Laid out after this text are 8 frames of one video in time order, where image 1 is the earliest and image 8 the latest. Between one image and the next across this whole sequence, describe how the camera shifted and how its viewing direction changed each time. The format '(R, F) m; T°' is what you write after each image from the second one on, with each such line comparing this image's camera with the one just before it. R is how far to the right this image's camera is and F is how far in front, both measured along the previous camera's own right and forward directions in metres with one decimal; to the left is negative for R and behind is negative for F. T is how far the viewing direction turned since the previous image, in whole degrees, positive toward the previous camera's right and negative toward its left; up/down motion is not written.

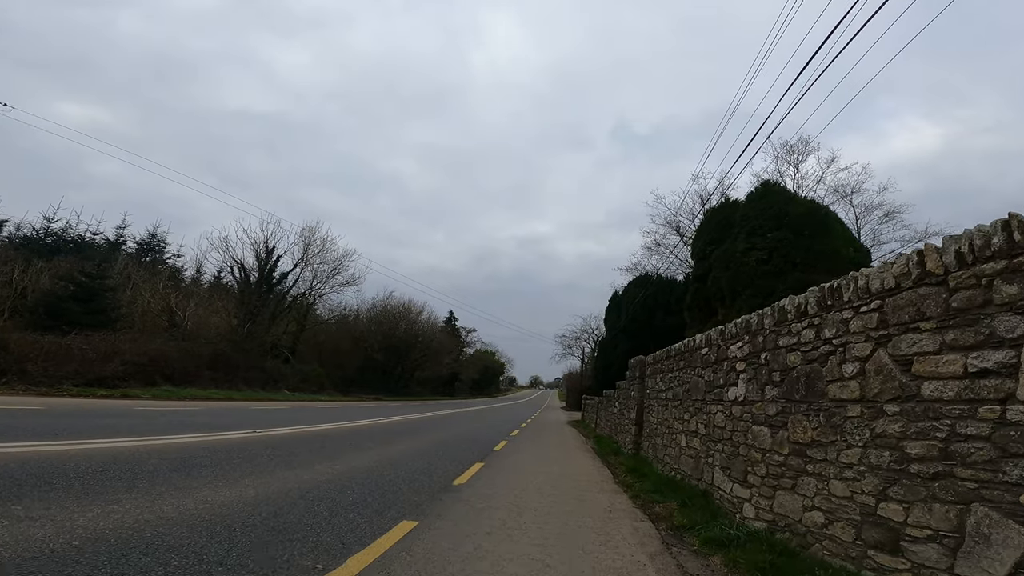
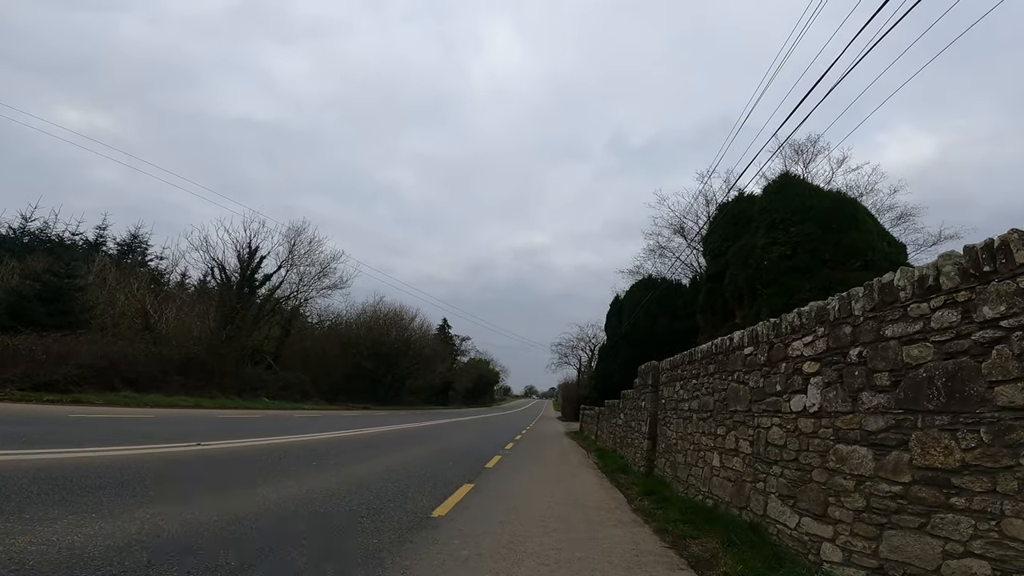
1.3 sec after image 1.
(0.0, +1.7) m; 0°
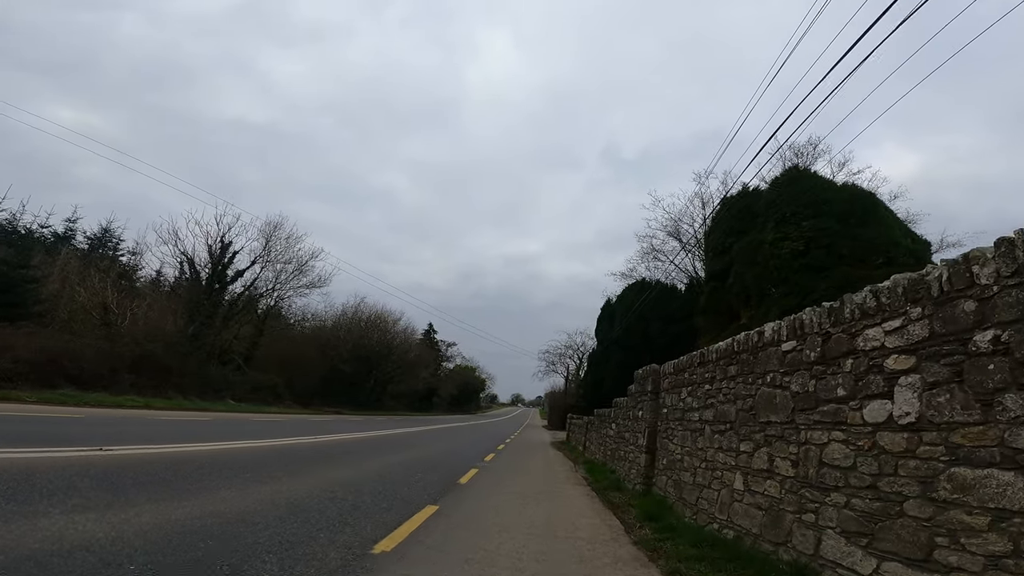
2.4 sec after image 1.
(+0.1, +1.5) m; +1°
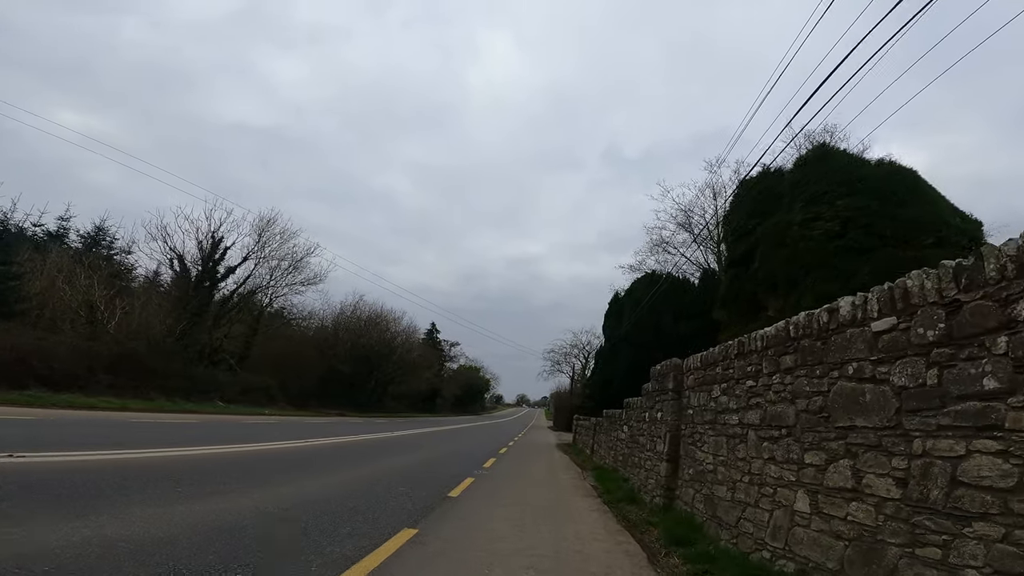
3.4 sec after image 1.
(+0.1, +1.4) m; 0°
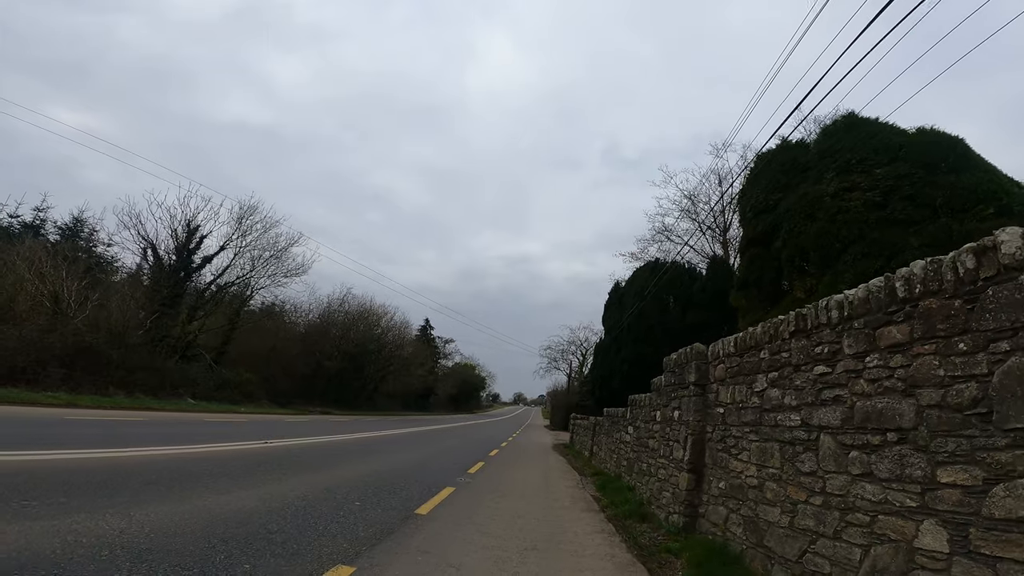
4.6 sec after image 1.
(+0.1, +1.7) m; 0°
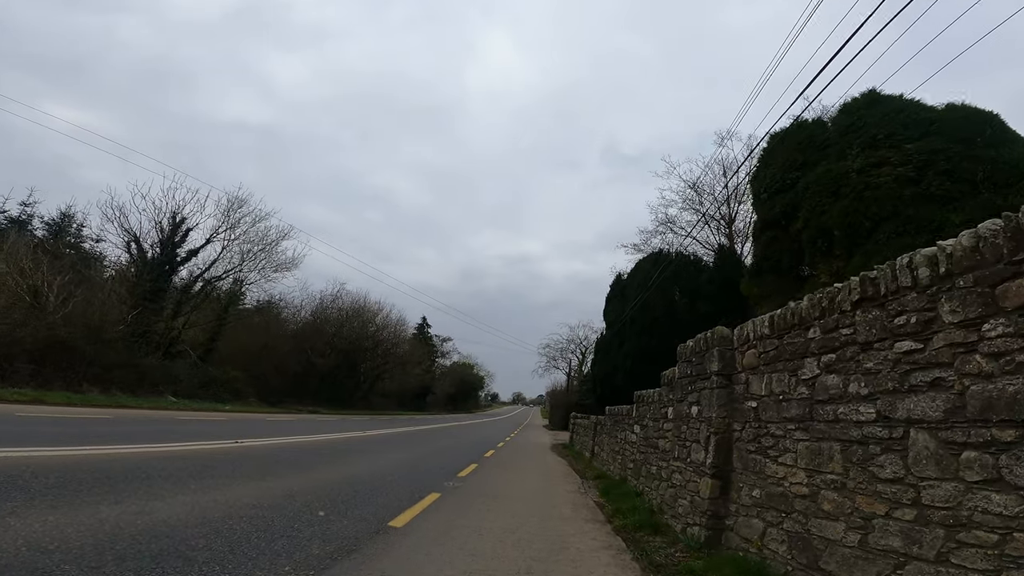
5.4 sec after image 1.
(+0.1, +1.0) m; 0°
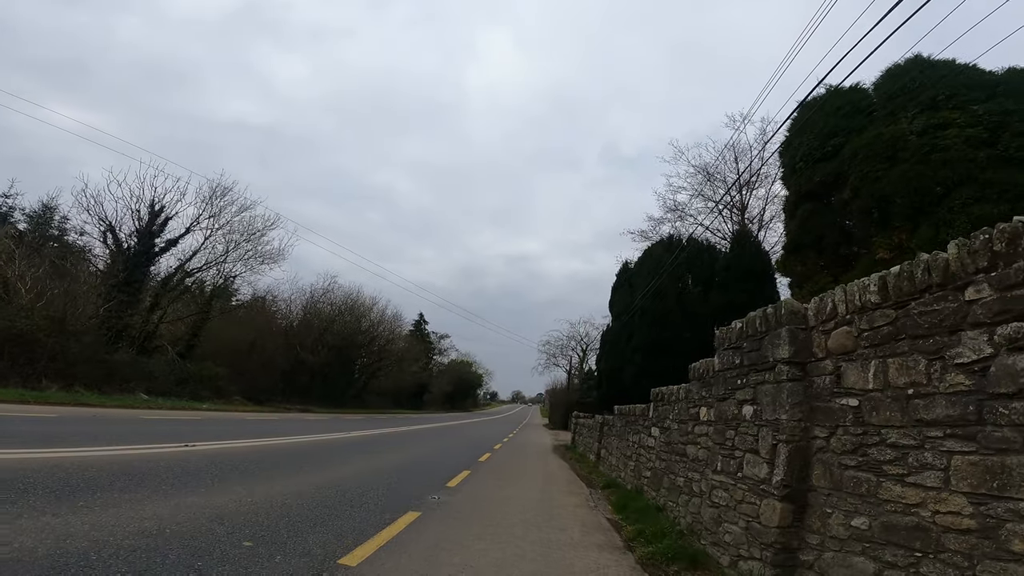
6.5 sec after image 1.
(0.0, +1.5) m; 0°
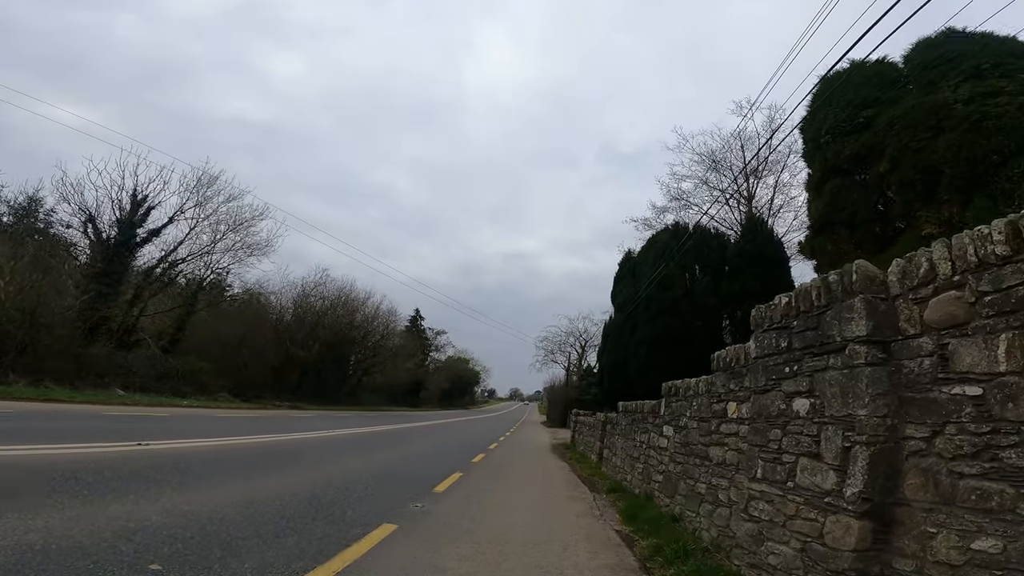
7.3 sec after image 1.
(0.0, +1.0) m; 0°
